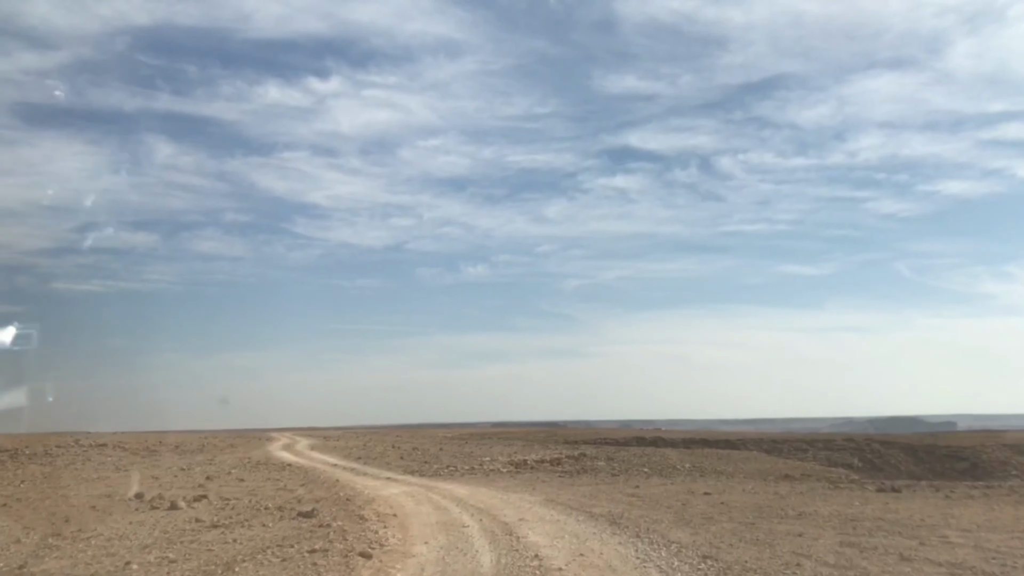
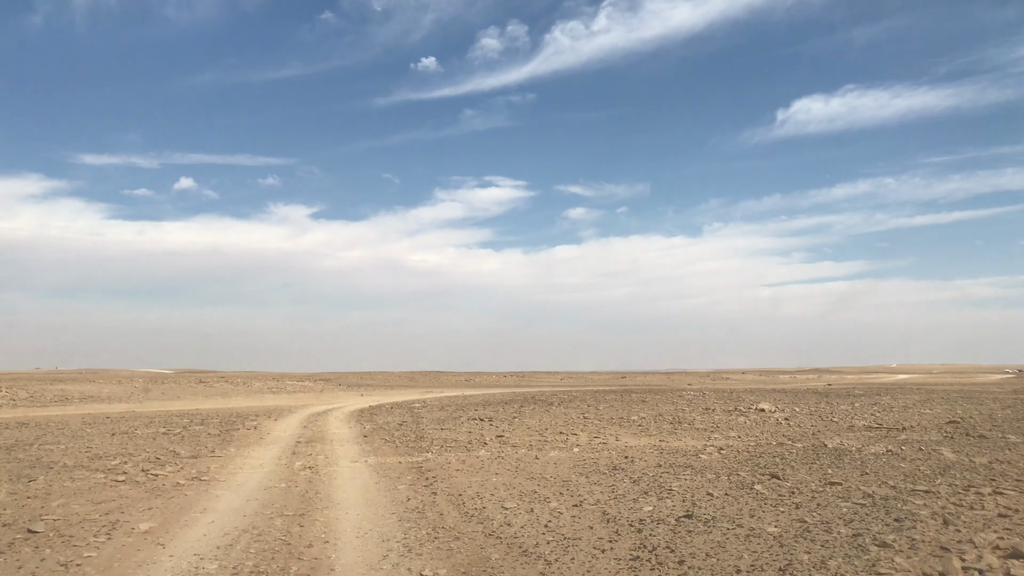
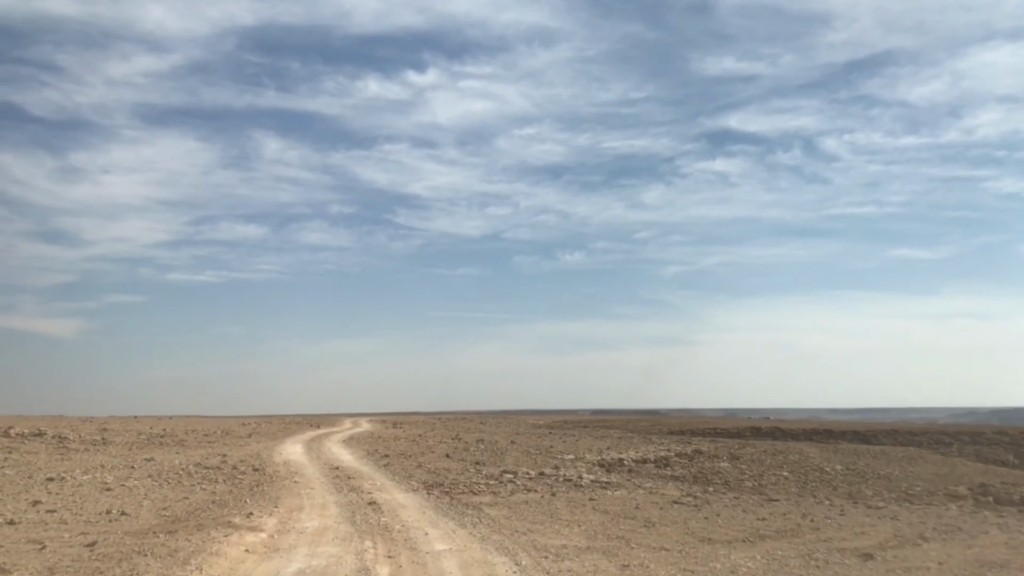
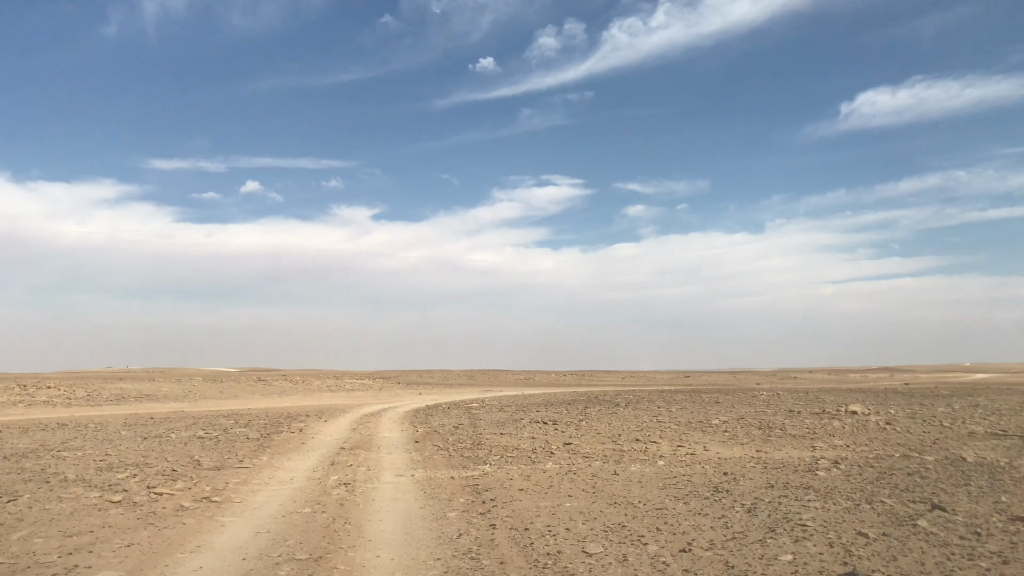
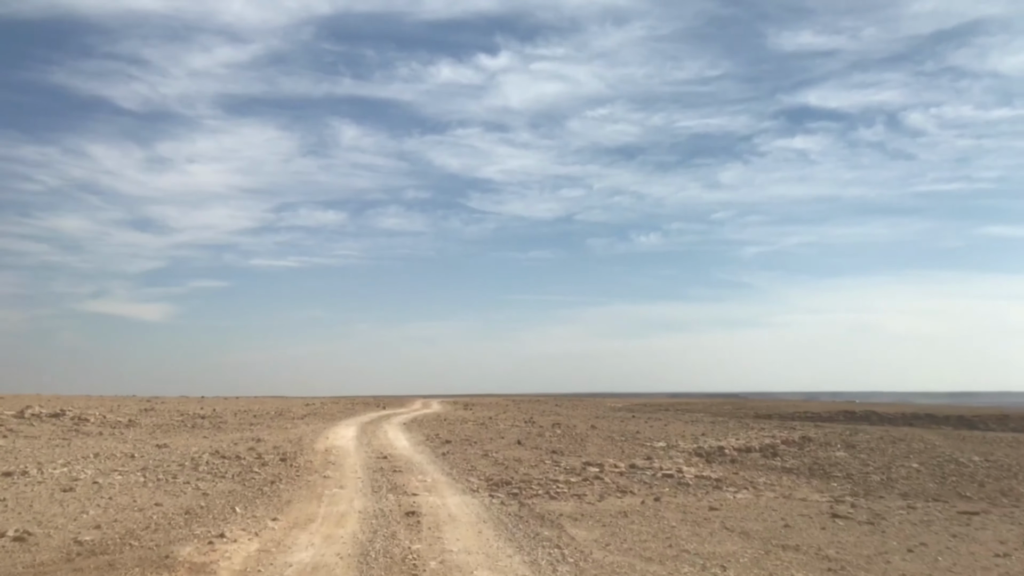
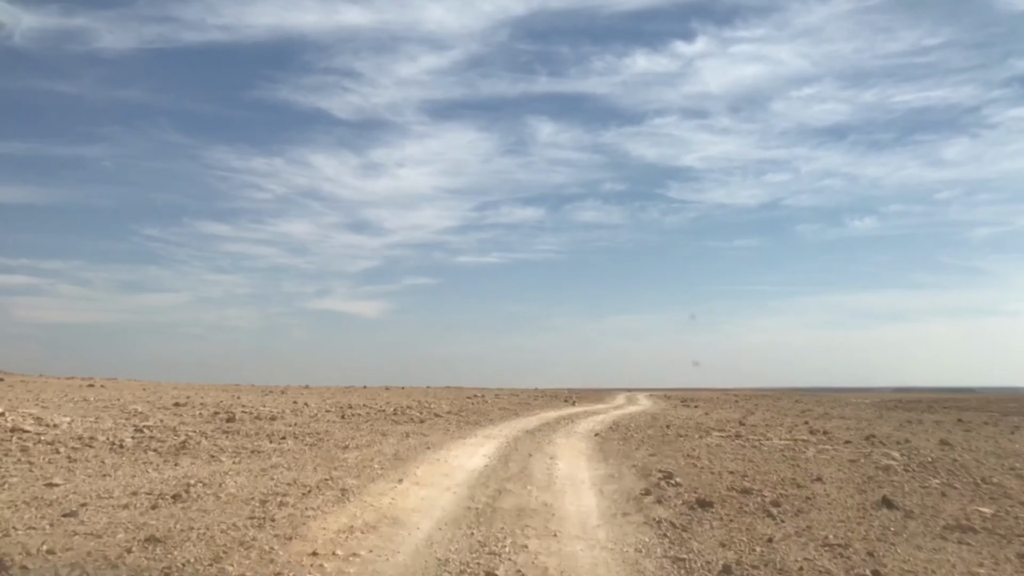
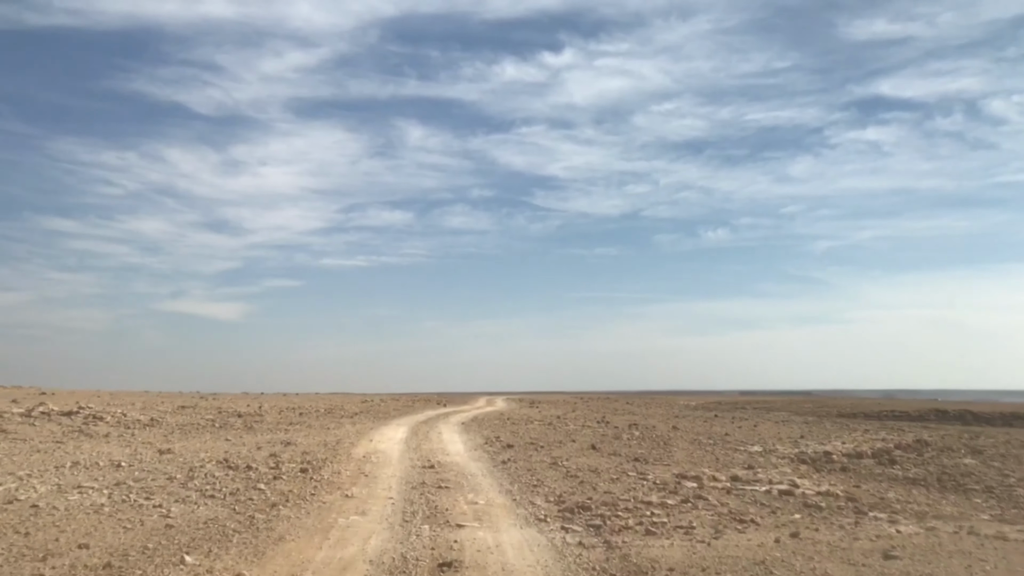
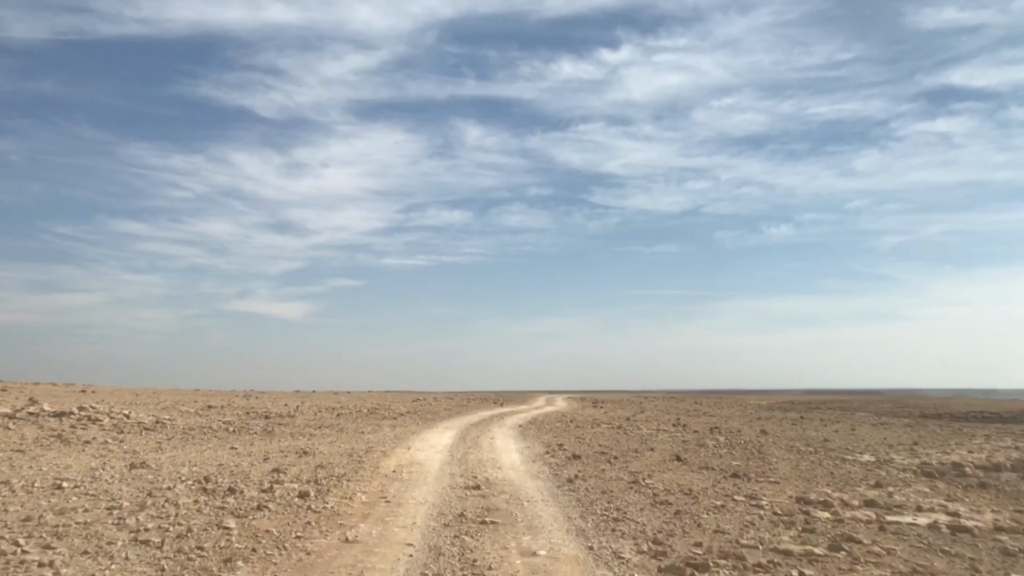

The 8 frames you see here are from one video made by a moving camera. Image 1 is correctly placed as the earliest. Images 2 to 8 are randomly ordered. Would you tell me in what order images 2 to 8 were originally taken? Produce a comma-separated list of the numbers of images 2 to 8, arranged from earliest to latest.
3, 5, 7, 8, 6, 2, 4
